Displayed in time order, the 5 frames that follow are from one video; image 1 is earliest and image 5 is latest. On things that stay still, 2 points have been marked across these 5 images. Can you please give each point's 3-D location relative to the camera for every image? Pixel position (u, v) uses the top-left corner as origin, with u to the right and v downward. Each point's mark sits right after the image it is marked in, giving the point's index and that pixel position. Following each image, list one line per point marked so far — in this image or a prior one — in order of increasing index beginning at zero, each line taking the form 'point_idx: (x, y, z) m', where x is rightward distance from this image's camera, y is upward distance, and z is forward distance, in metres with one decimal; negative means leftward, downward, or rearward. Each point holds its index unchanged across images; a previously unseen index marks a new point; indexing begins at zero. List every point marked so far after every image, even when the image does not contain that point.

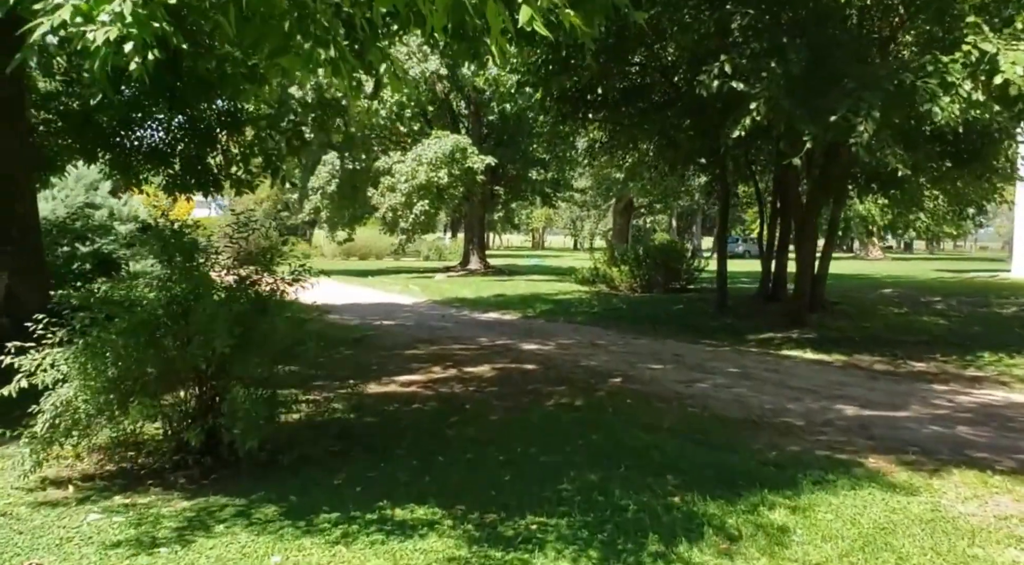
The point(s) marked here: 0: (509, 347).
0: (0.0, -0.9, +11.0) m
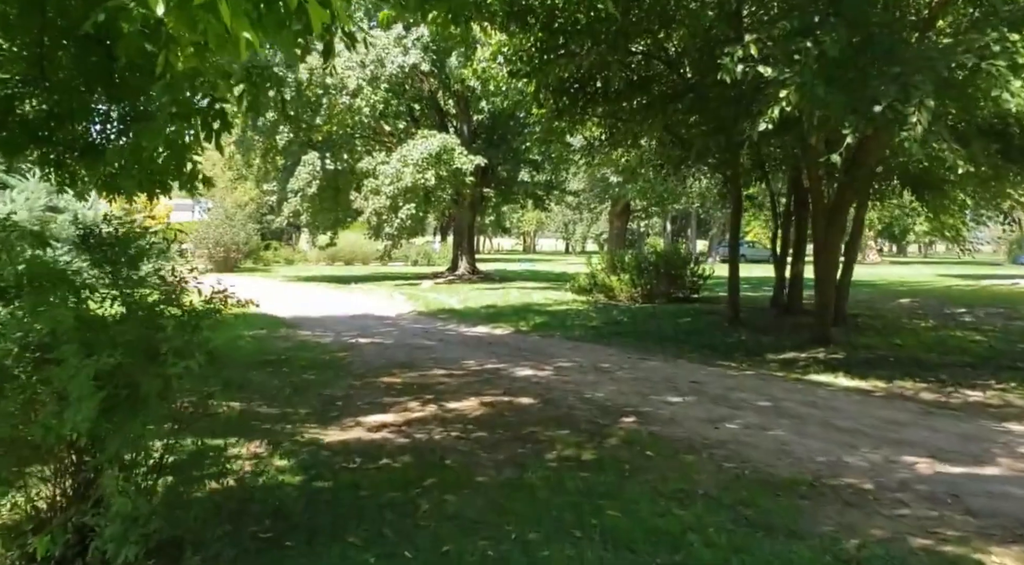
0: (-0.1, -1.0, +9.6) m
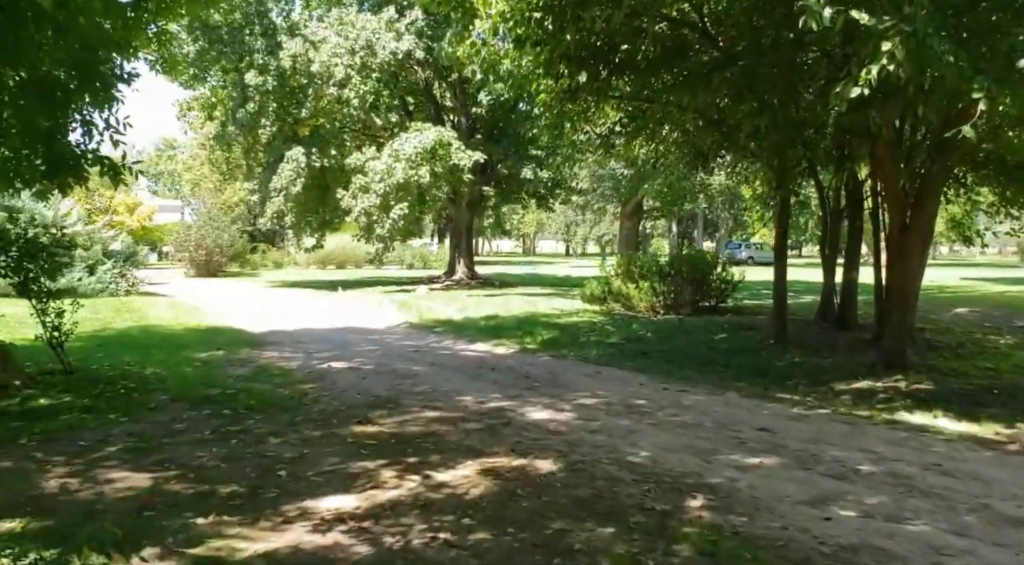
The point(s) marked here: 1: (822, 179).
0: (-0.1, -1.2, +7.4) m
1: (+4.8, +1.6, +12.9) m
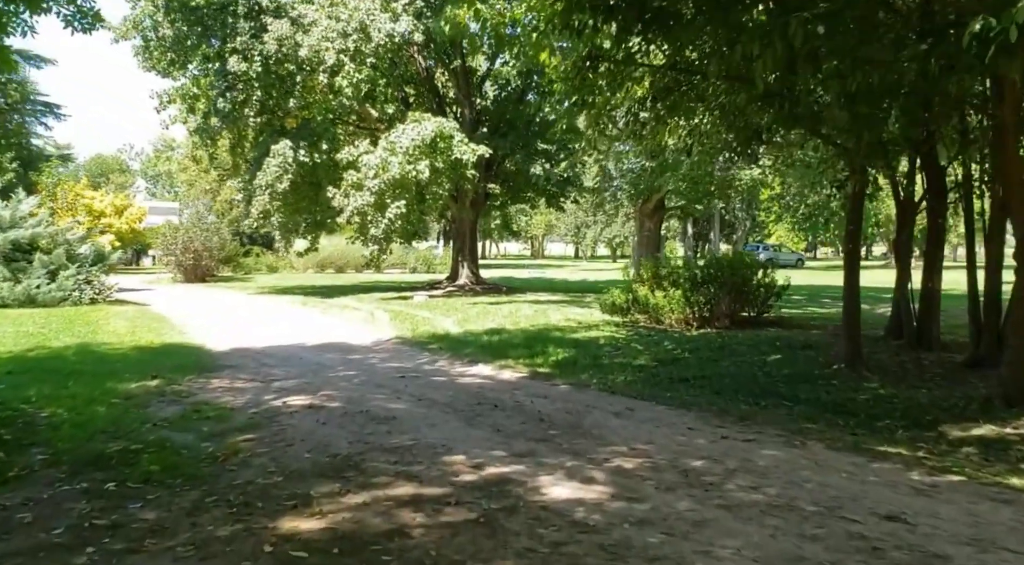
0: (0.0, -1.3, +5.1) m
1: (+4.9, +1.5, +10.6) m
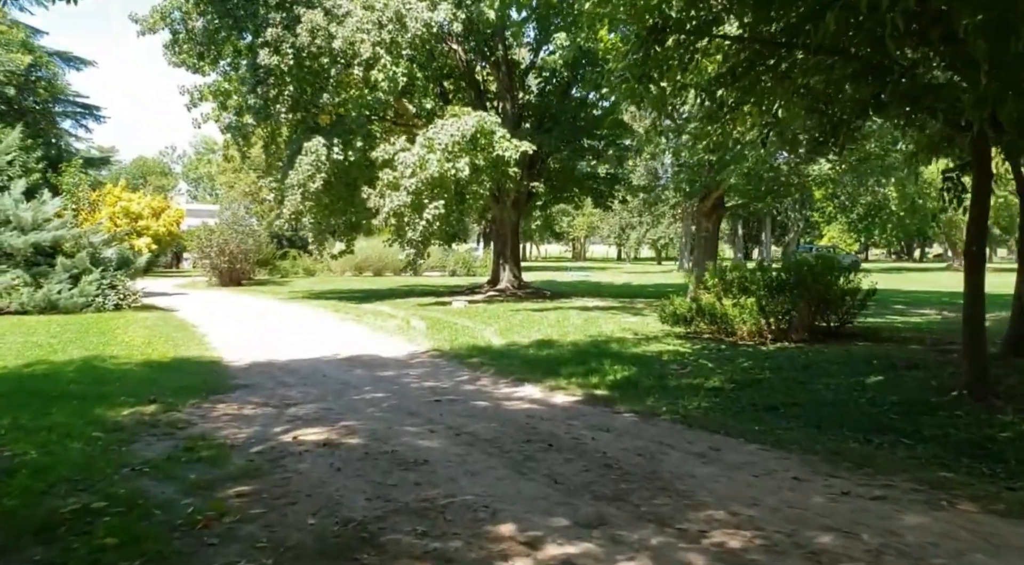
0: (+0.3, -1.4, +3.7) m
1: (+5.5, +1.4, +8.9) m
